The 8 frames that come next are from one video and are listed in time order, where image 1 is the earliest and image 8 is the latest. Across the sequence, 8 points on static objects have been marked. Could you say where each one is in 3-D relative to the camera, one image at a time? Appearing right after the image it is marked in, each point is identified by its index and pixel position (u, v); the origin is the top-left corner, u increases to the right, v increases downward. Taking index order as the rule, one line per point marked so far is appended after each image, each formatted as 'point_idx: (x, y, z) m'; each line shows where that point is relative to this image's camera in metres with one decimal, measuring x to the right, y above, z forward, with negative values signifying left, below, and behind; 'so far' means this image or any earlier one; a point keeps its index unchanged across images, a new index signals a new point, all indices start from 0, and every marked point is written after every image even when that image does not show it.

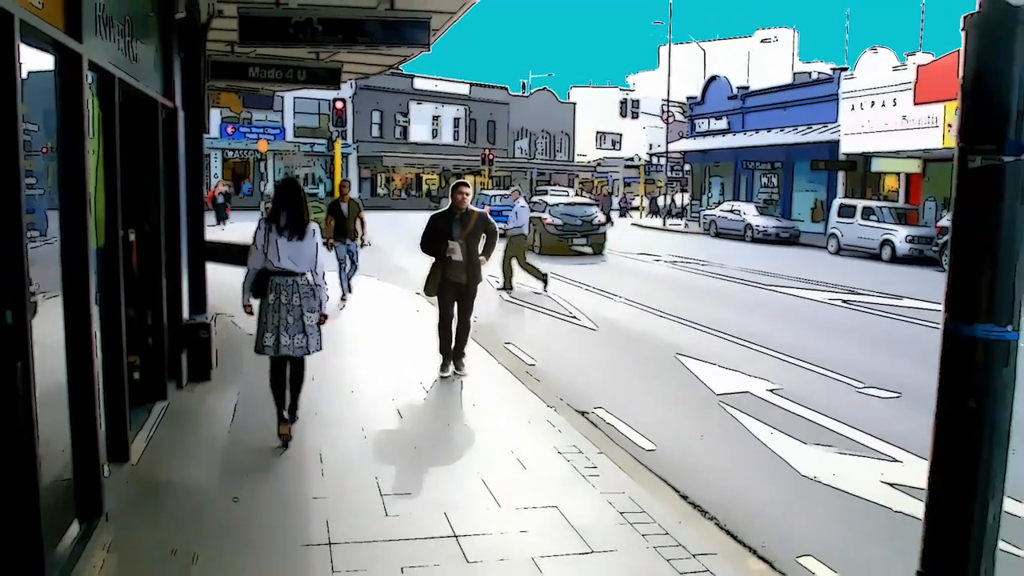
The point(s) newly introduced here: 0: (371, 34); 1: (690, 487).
0: (-1.2, +2.3, +9.5) m
1: (+1.0, -1.1, +5.9) m
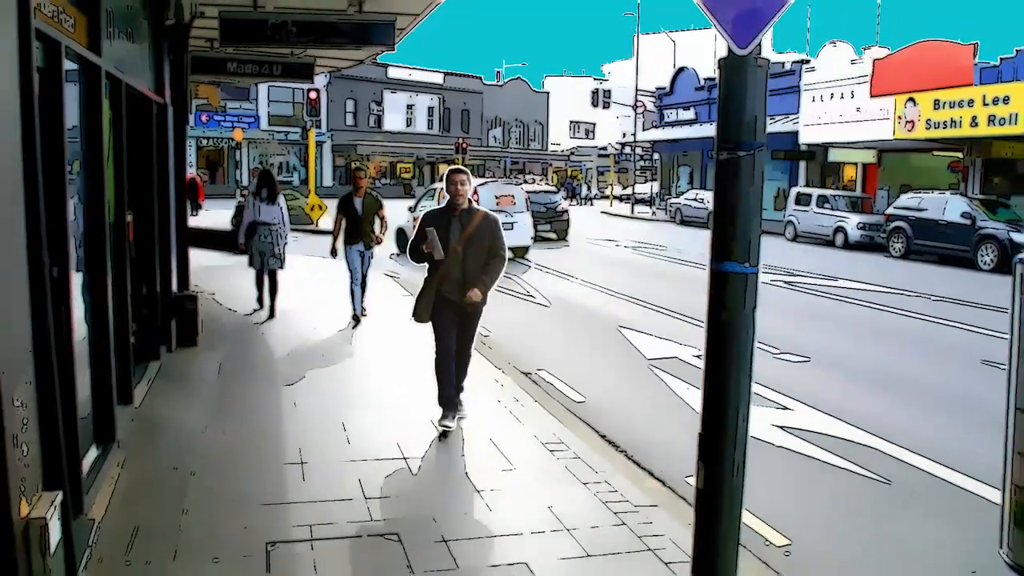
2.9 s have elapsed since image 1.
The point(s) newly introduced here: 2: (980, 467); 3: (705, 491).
0: (-1.7, +2.5, +10.5) m
1: (+0.6, -0.9, +7.0) m
2: (+2.9, -1.0, +6.5) m
3: (+0.6, -0.6, +3.4) m
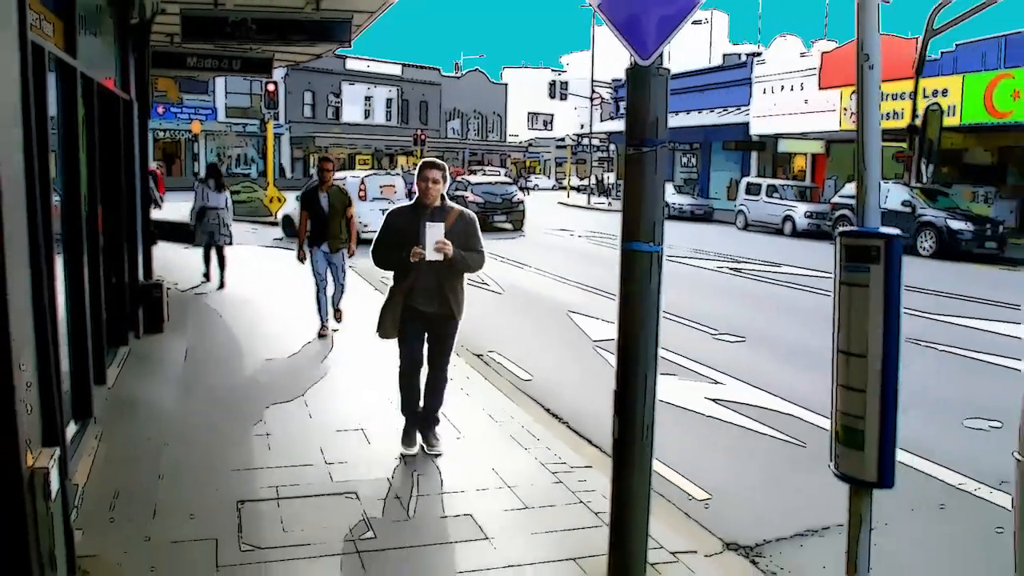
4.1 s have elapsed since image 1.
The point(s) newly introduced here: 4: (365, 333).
0: (-2.2, +2.6, +10.9) m
1: (+0.3, -0.8, +7.5) m
2: (+2.5, -0.9, +7.1) m
3: (+0.4, -0.6, +4.0) m
4: (-1.4, -0.4, +10.1) m
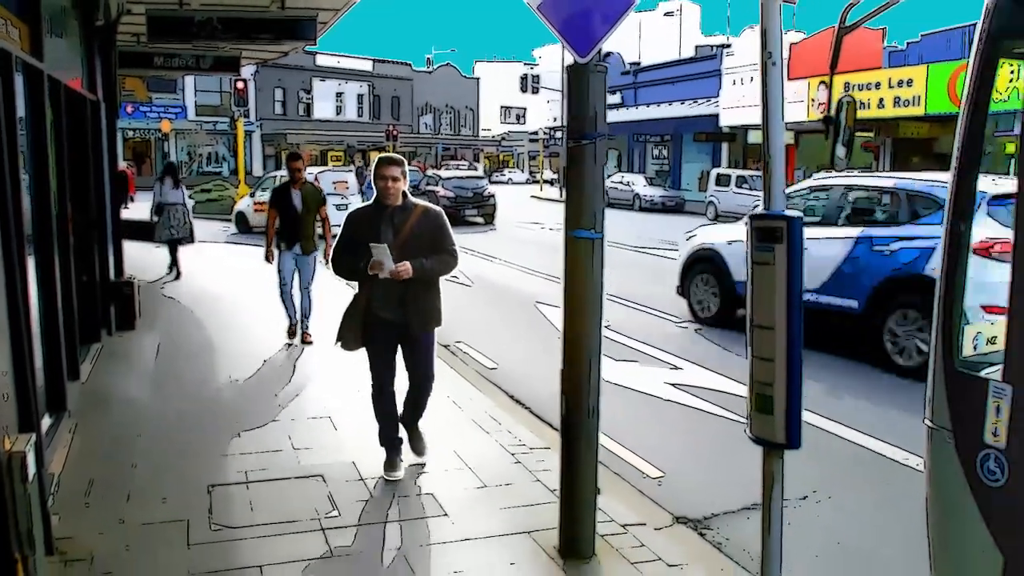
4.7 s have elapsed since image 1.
0: (-2.6, +2.7, +11.1) m
1: (0.0, -0.7, +7.7) m
2: (+2.3, -0.8, +7.4) m
3: (+0.2, -0.5, +4.2) m
4: (-1.7, -0.3, +10.3) m
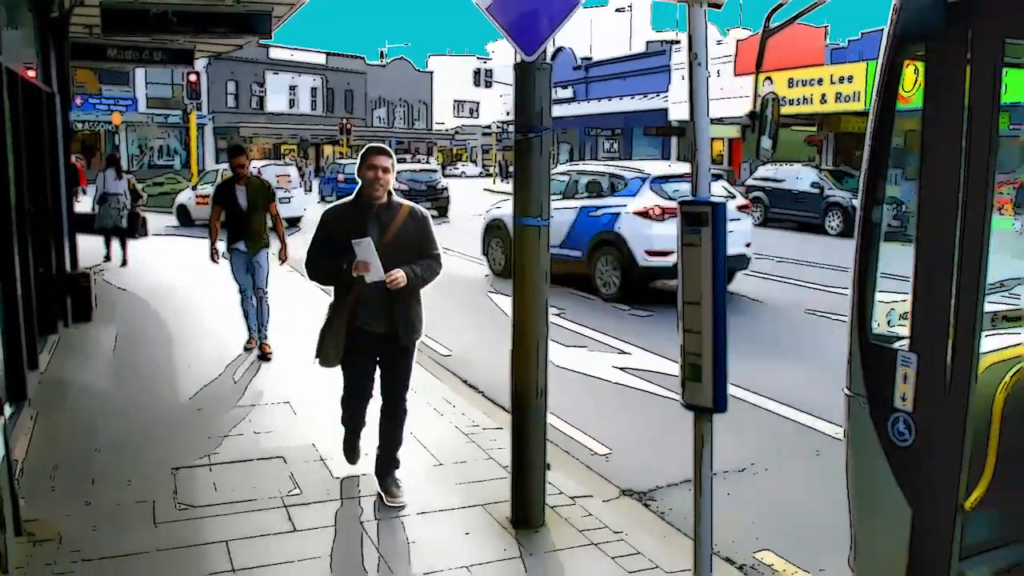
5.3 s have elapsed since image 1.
0: (-3.1, +2.8, +11.2) m
1: (-0.3, -0.6, +8.0) m
2: (+2.0, -0.7, +7.8) m
3: (0.0, -0.4, +4.4) m
4: (-2.2, -0.3, +10.5) m
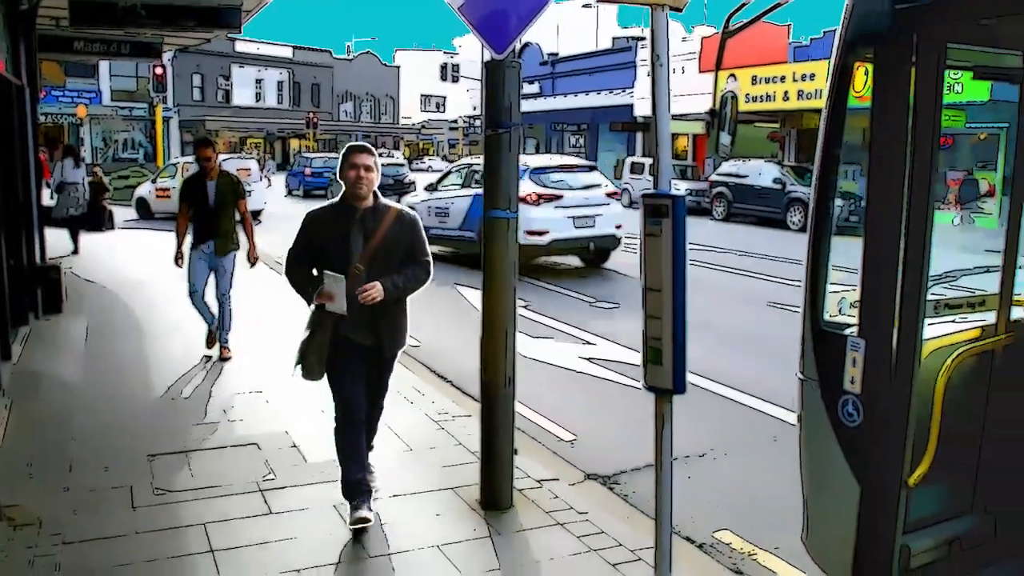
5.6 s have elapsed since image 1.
0: (-3.4, +2.9, +11.3) m
1: (-0.6, -0.6, +8.1) m
2: (+1.7, -0.7, +8.0) m
3: (-0.1, -0.4, +4.6) m
4: (-2.5, -0.2, +10.6) m
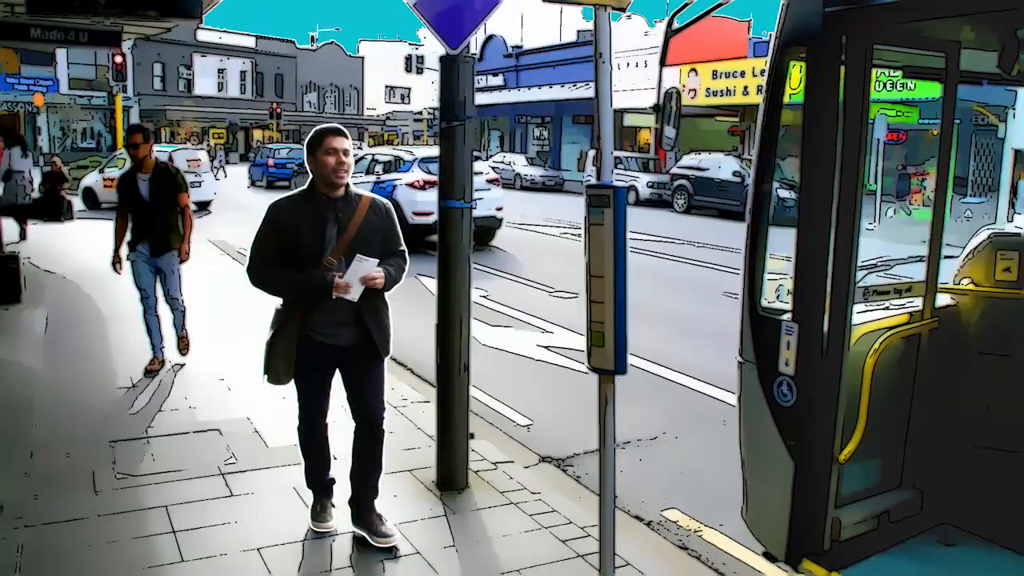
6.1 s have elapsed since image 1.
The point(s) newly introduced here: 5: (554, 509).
0: (-3.8, +3.0, +11.3) m
1: (-0.9, -0.5, +8.3) m
2: (+1.4, -0.6, +8.2) m
3: (-0.3, -0.3, +4.8) m
4: (-2.9, -0.1, +10.6) m
5: (+0.2, -1.0, +4.8) m
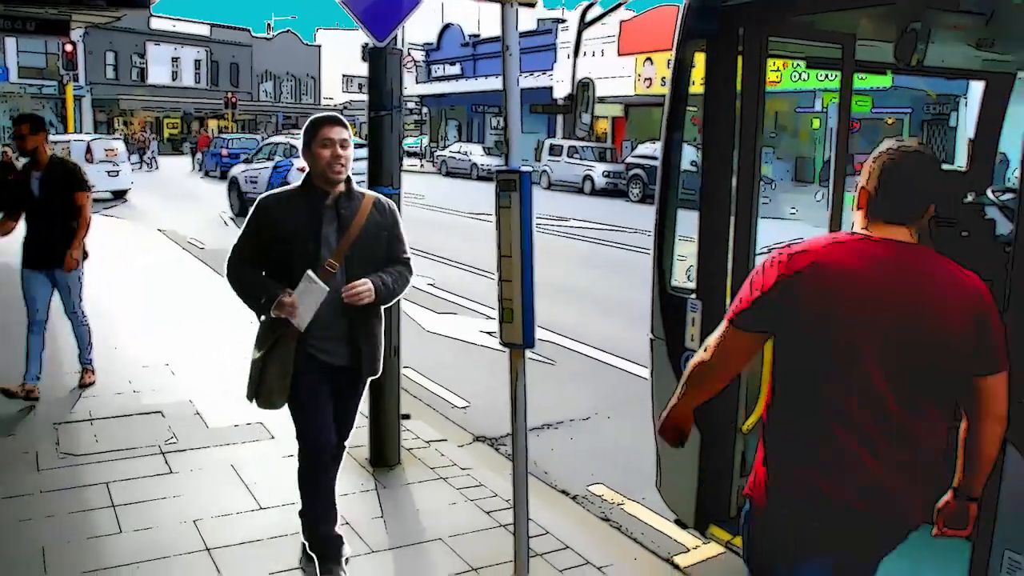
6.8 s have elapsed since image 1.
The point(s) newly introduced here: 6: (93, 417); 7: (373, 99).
0: (-4.4, +3.1, +11.3) m
1: (-1.3, -0.4, +8.4) m
2: (+0.9, -0.5, +8.4) m
3: (-0.6, -0.3, +4.9) m
4: (-3.4, 0.0, +10.7) m
5: (-0.1, -0.9, +5.0) m
6: (-2.4, -0.7, +6.0) m
7: (-0.6, +0.8, +4.7) m
